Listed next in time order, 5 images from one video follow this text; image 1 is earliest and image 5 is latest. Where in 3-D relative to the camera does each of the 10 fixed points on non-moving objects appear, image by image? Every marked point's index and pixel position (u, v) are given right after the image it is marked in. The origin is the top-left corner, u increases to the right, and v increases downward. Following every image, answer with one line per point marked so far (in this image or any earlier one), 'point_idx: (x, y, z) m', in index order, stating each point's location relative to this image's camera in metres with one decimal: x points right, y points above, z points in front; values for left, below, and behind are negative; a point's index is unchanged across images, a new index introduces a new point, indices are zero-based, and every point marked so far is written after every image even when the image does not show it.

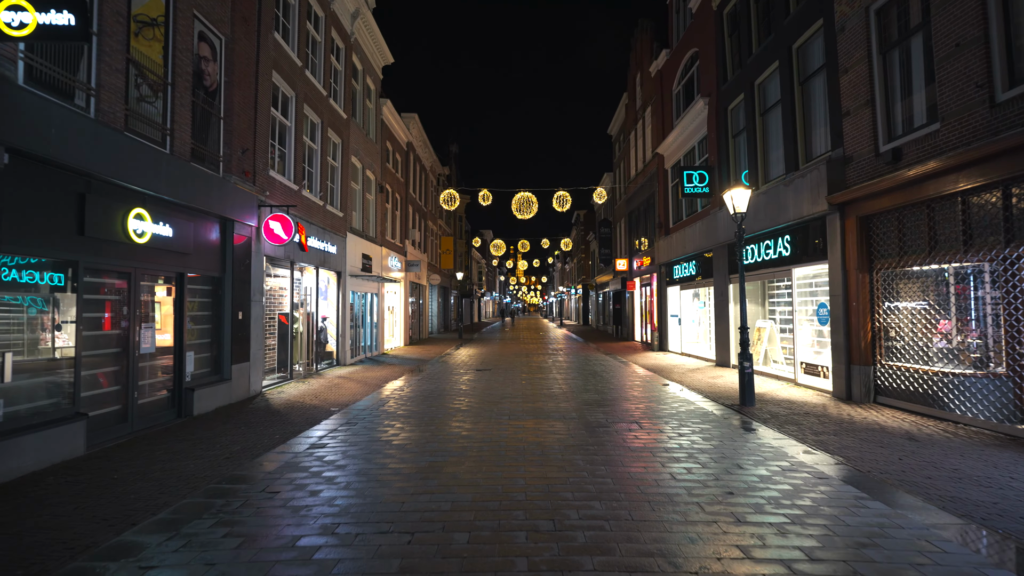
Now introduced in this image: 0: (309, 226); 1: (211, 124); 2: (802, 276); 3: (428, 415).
0: (-5.3, +1.6, +13.8) m
1: (-5.5, +3.0, +9.7) m
2: (+6.4, +0.3, +11.7) m
3: (-1.5, -2.2, +9.2) m
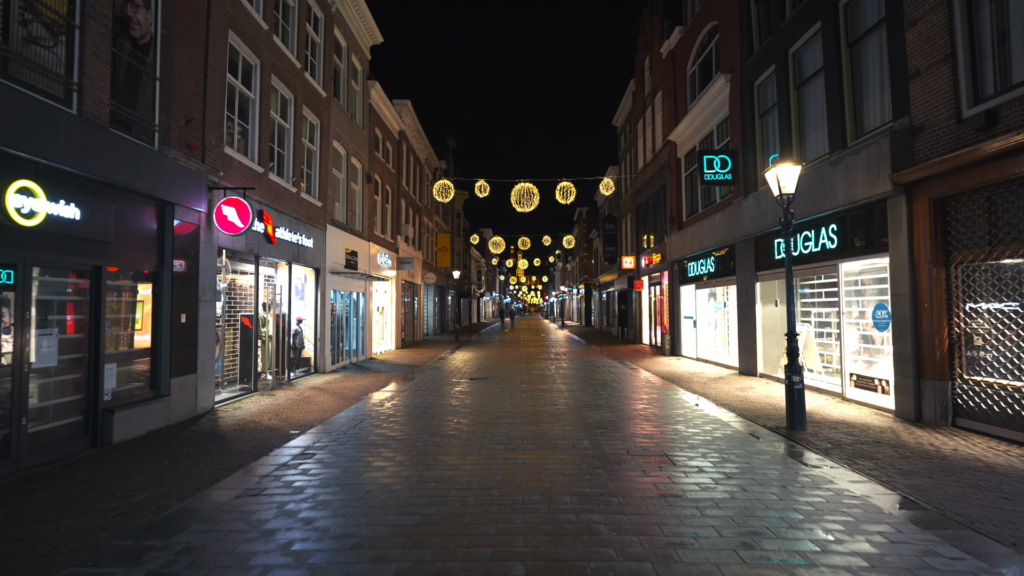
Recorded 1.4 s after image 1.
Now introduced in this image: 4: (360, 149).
0: (-5.3, +1.7, +12.0) m
1: (-5.6, +3.0, +7.9) m
2: (+6.4, +0.3, +10.0) m
3: (-1.6, -2.2, +7.5) m
4: (-5.4, +4.9, +18.7) m
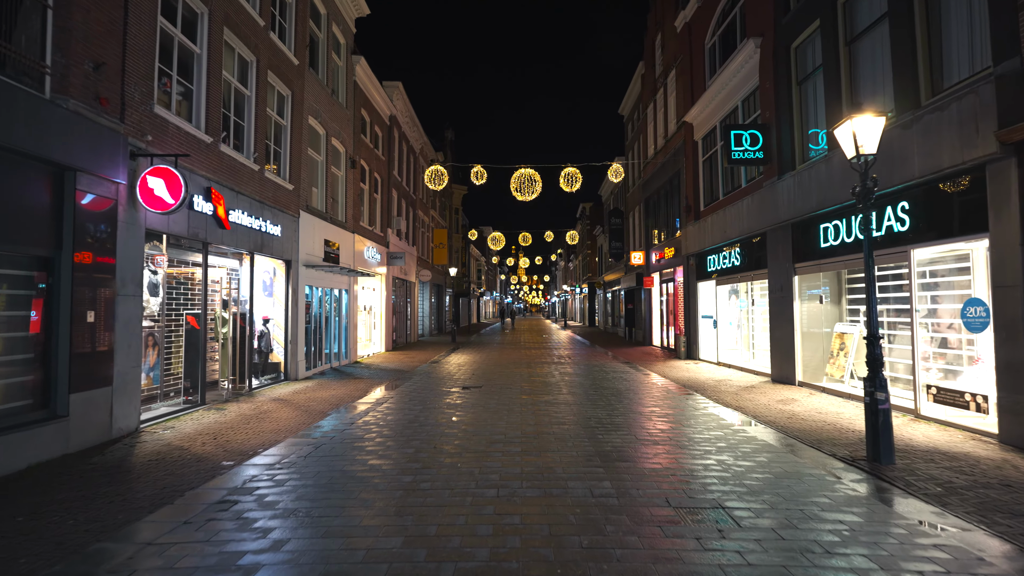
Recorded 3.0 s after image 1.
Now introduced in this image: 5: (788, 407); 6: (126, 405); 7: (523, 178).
0: (-5.4, +1.8, +10.2) m
1: (-5.6, +3.2, +6.1) m
2: (+6.3, +0.4, +8.1) m
3: (-1.6, -2.0, +5.6) m
4: (-5.4, +5.1, +16.9) m
5: (+5.0, -2.2, +9.6) m
6: (-5.4, -1.6, +7.5) m
7: (+0.4, +3.7, +17.6) m
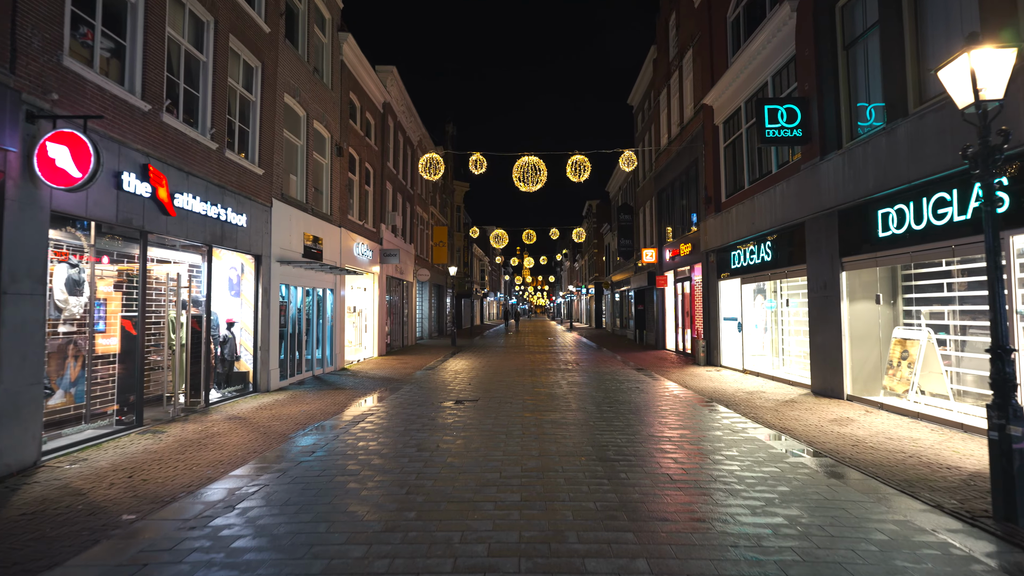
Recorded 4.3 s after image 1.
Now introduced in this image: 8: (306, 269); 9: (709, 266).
0: (-5.4, +1.8, +8.6) m
1: (-5.6, +3.2, +4.5) m
2: (+6.3, +0.5, +6.4) m
3: (-1.6, -2.0, +4.0) m
4: (-5.3, +5.1, +15.4) m
5: (+5.0, -2.1, +8.0) m
6: (-5.4, -1.6, +5.9) m
7: (+0.4, +3.7, +16.0) m
8: (-5.3, +0.5, +13.6) m
9: (+6.3, +0.7, +17.0) m
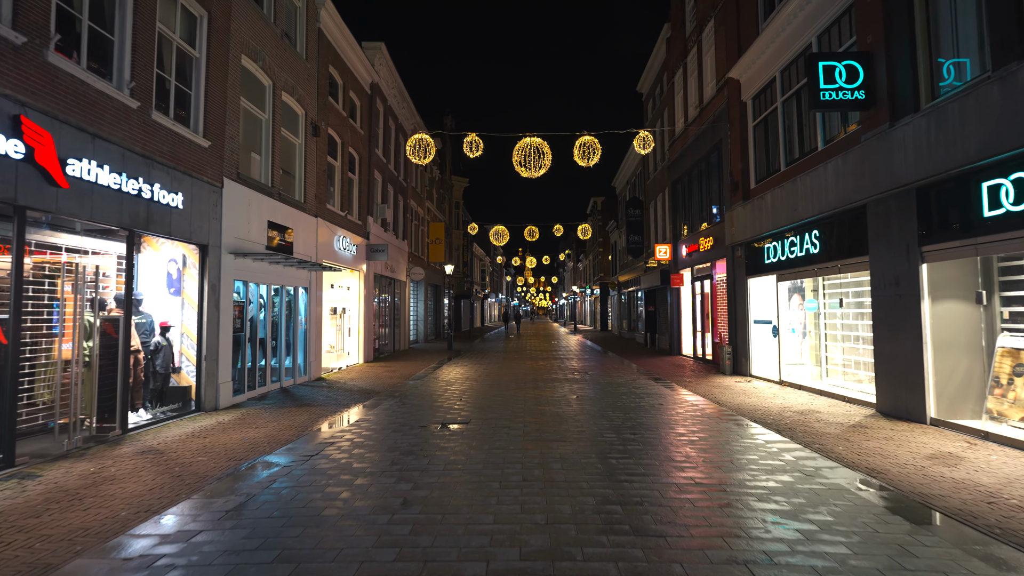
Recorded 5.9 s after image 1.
0: (-5.4, +1.9, +6.7) m
1: (-5.7, +3.3, +2.6) m
2: (+6.3, +0.5, +4.4) m
3: (-1.7, -1.9, +2.1) m
4: (-5.3, +5.1, +13.4) m
5: (+5.0, -2.1, +6.0) m
6: (-5.5, -1.5, +3.9) m
7: (+0.4, +3.7, +14.0) m
8: (-5.3, +0.5, +11.7) m
9: (+6.3, +0.7, +15.0) m
